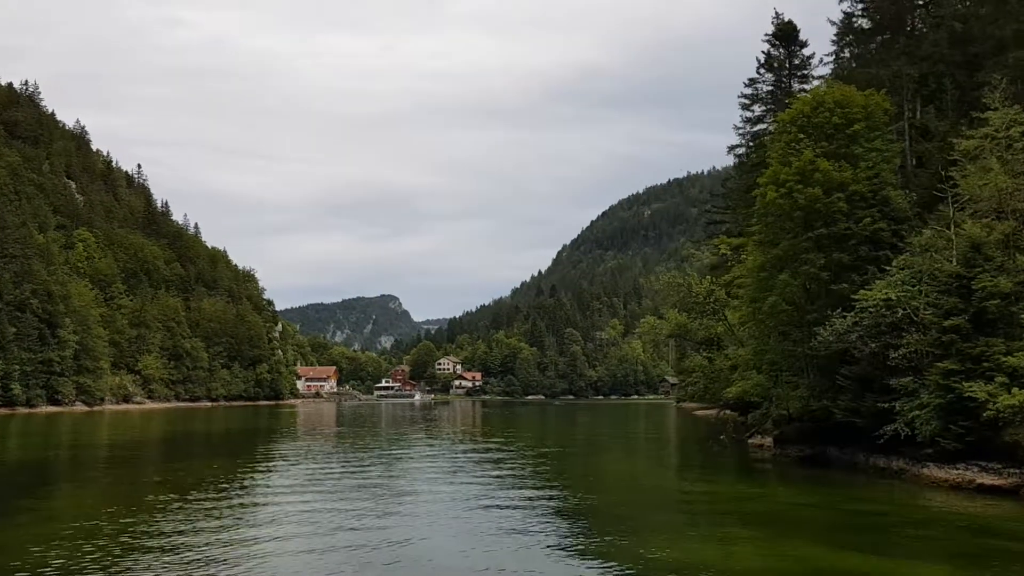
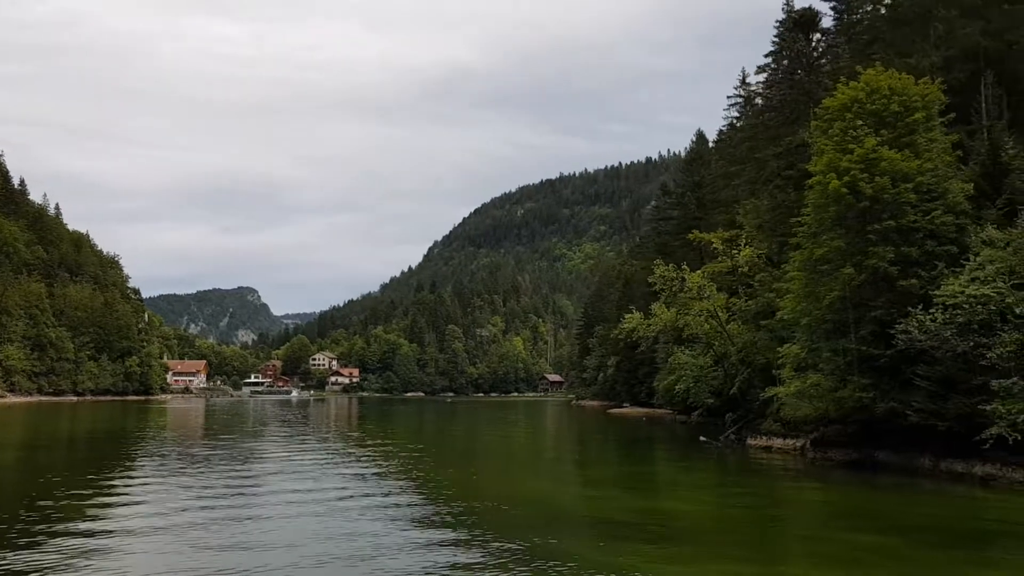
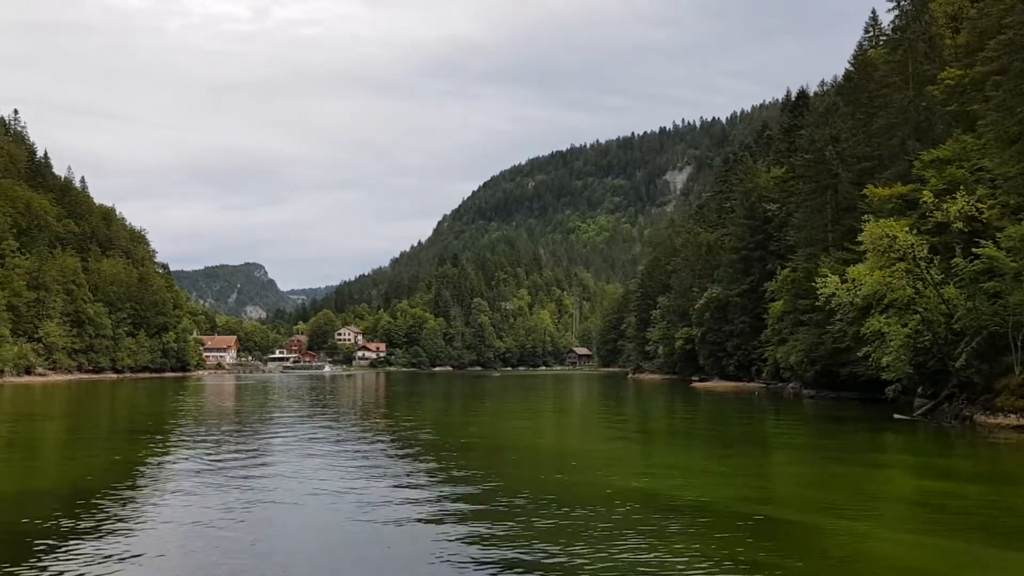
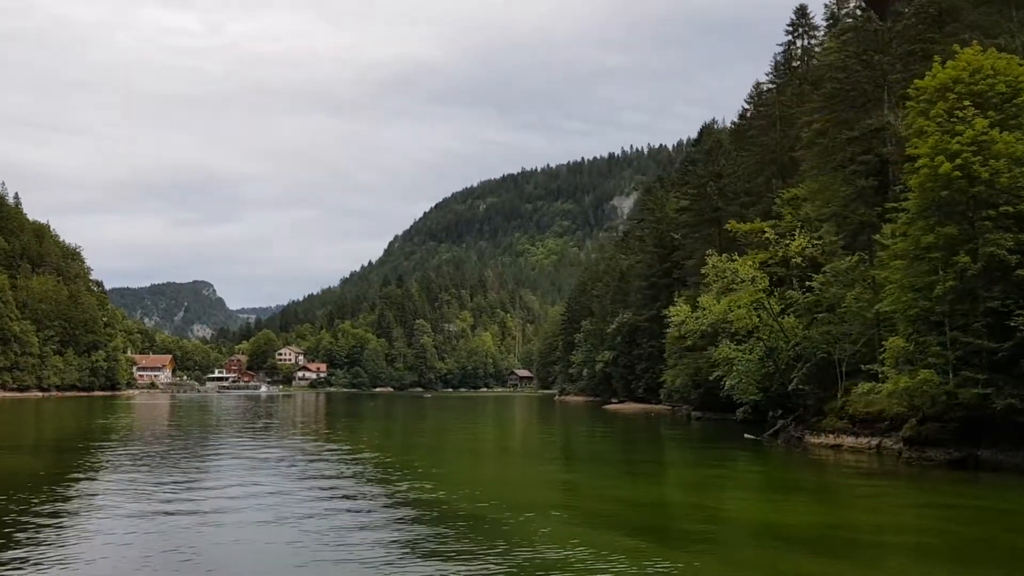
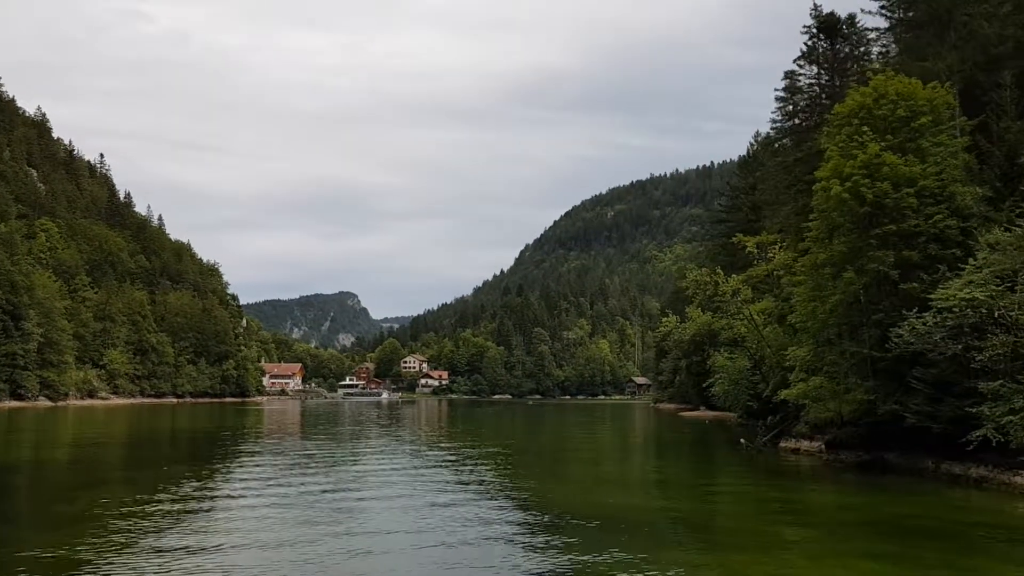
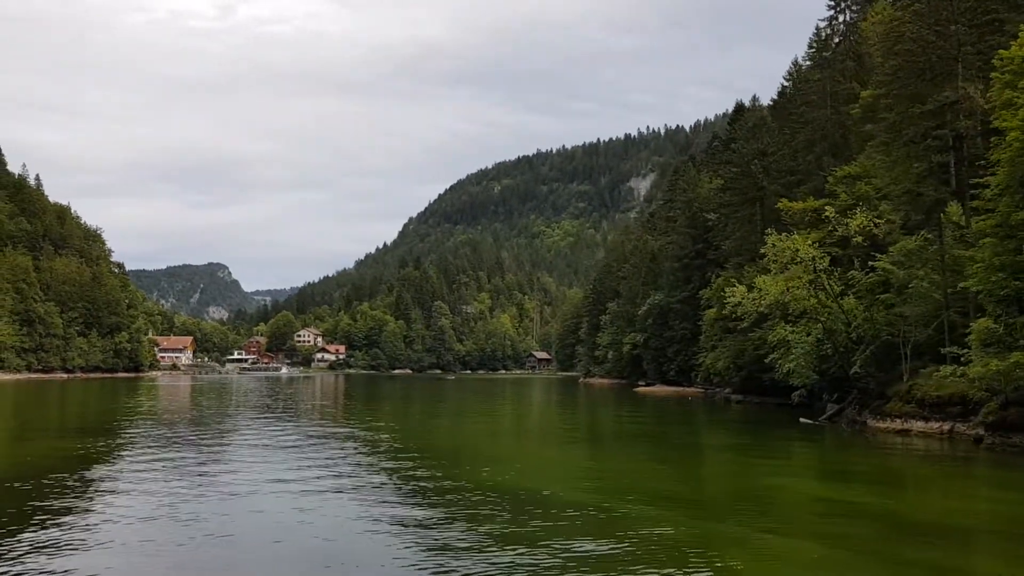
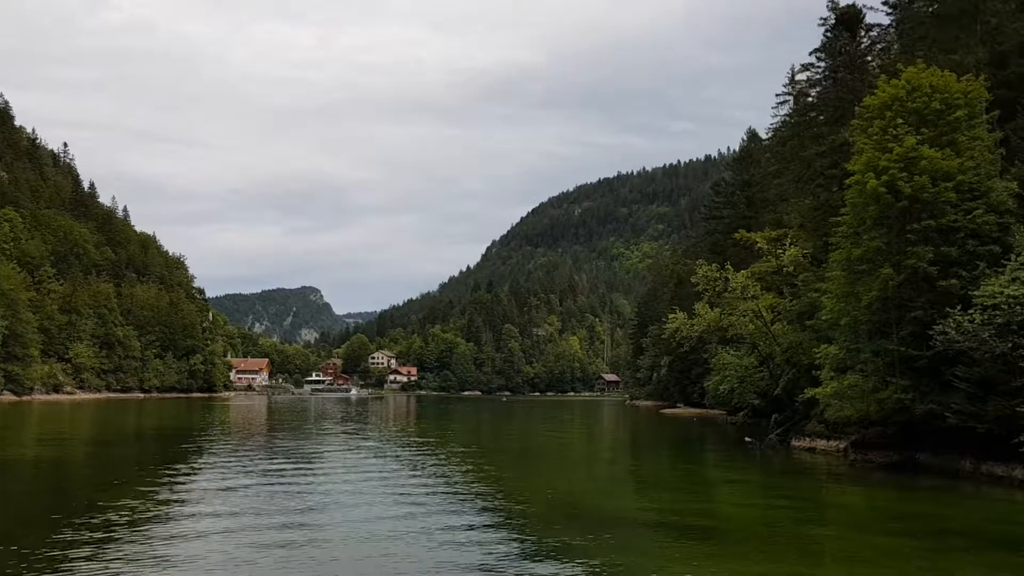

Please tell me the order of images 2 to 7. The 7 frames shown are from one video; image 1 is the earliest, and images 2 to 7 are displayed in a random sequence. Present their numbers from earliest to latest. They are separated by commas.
5, 7, 2, 4, 6, 3
